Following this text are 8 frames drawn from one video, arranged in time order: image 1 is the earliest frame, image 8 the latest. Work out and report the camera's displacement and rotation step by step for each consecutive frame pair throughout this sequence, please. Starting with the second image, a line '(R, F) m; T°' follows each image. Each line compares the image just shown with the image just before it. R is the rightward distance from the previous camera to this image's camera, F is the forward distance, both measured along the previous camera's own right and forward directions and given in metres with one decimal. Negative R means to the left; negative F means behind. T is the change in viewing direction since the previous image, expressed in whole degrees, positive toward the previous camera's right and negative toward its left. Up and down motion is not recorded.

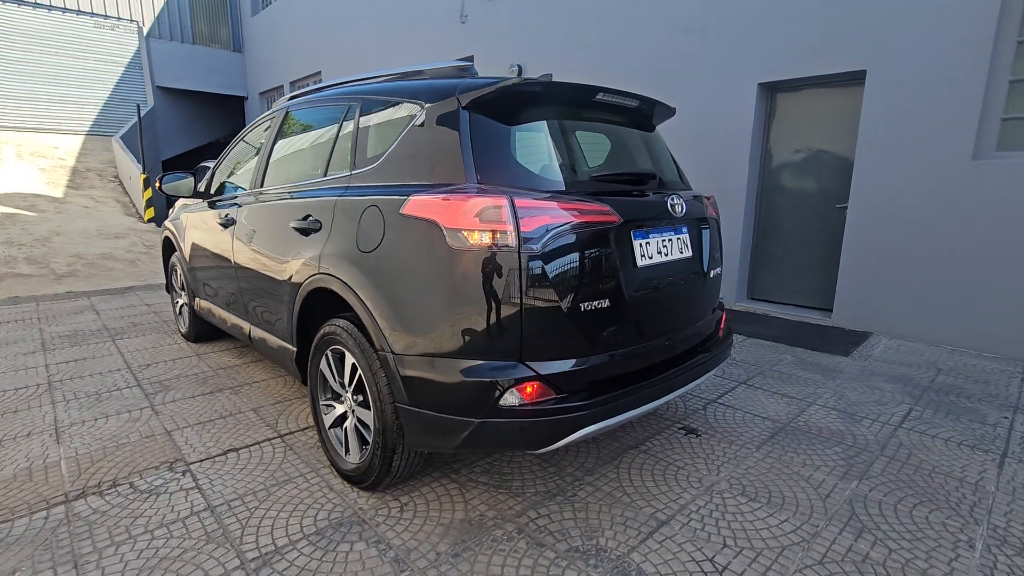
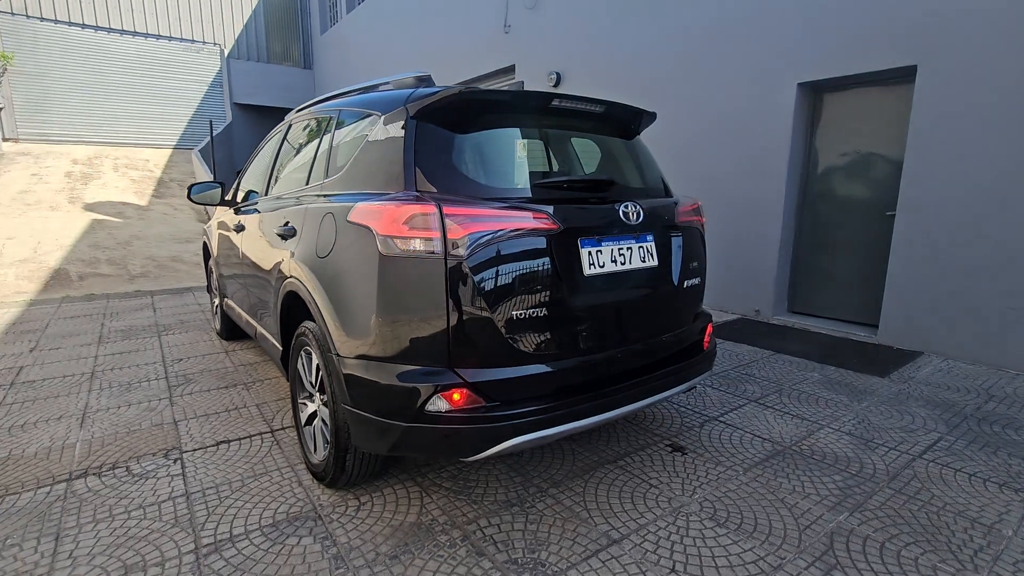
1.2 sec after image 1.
(+0.5, 0.0) m; -7°
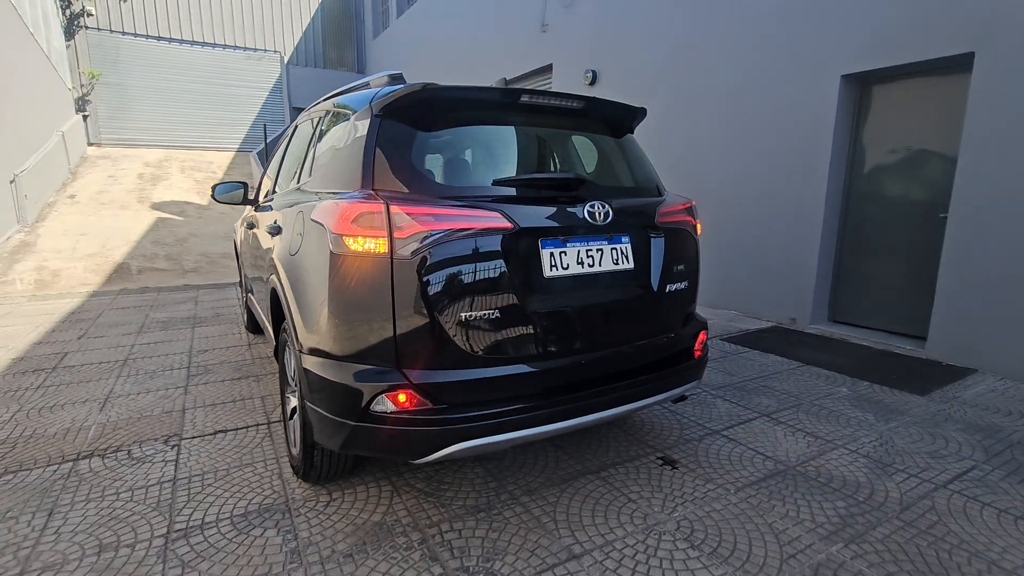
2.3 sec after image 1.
(+0.4, +0.1) m; -6°
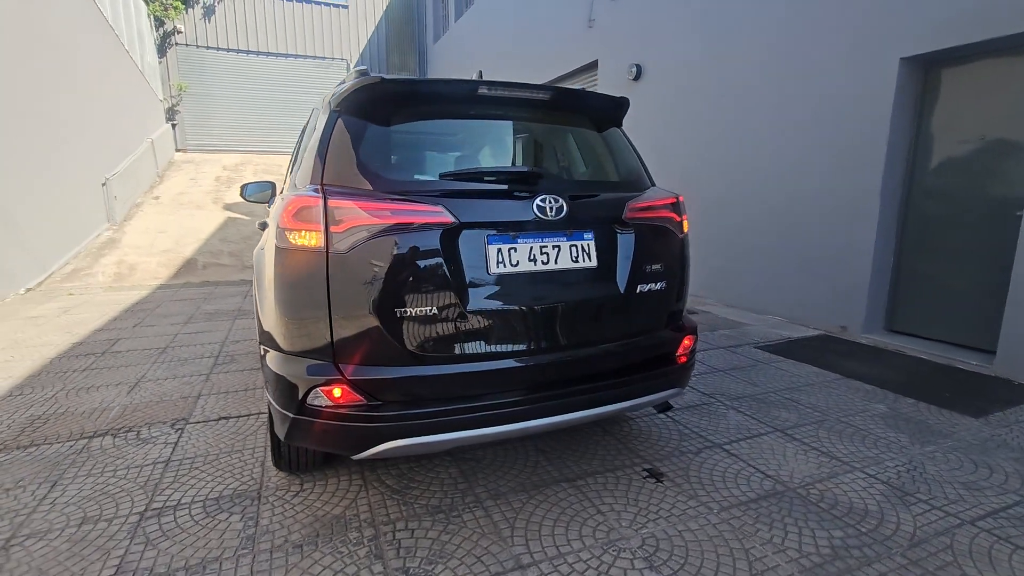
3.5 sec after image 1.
(+0.4, +0.1) m; -7°
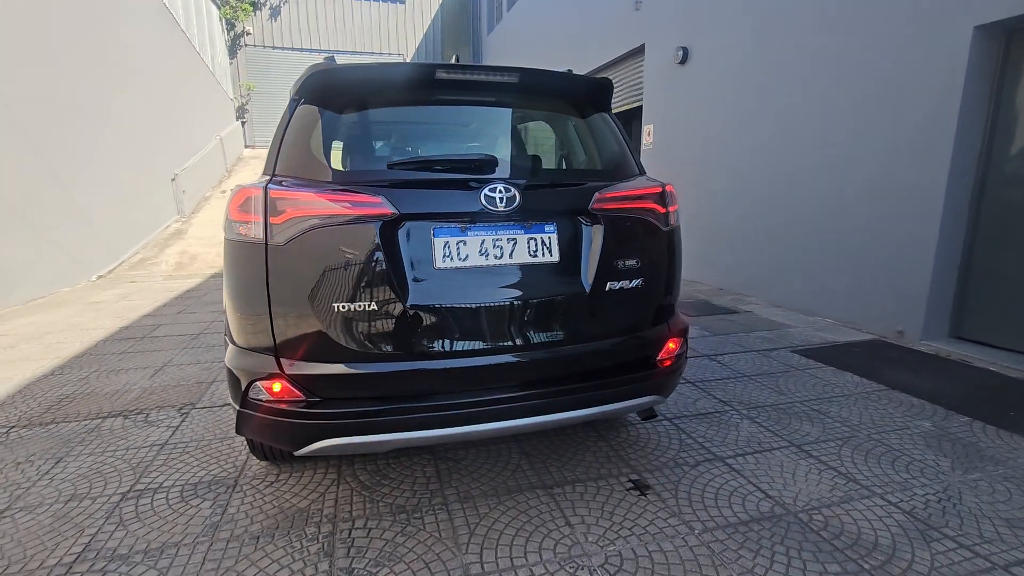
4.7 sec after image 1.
(+0.4, +0.1) m; -7°
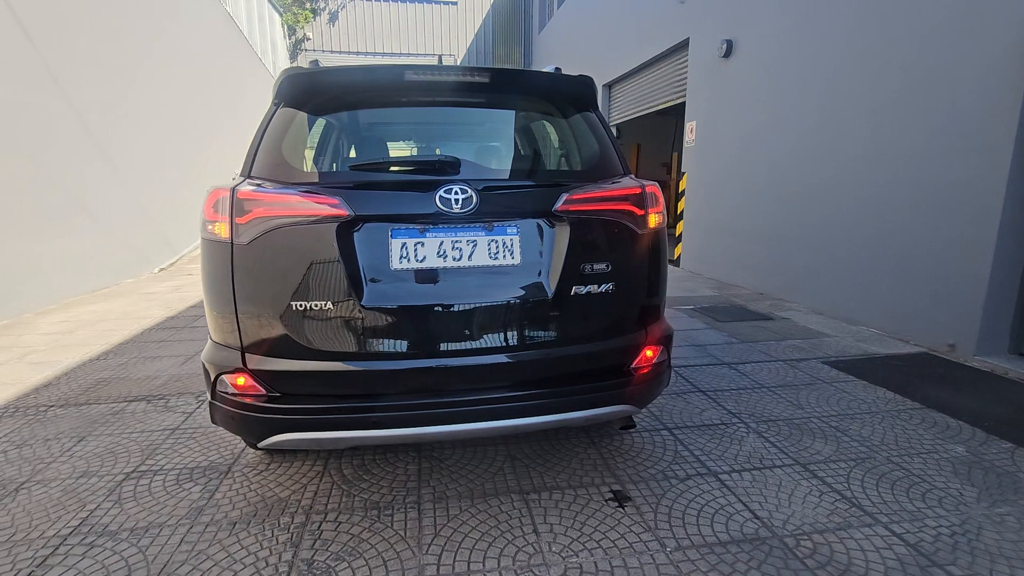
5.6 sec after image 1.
(+0.3, 0.0) m; -6°
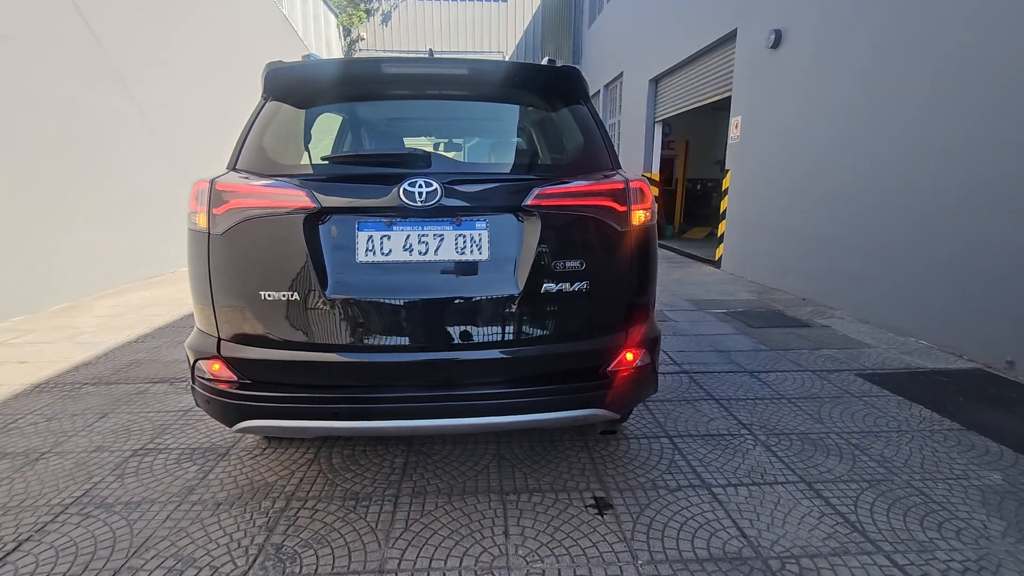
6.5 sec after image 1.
(+0.3, +0.1) m; -6°
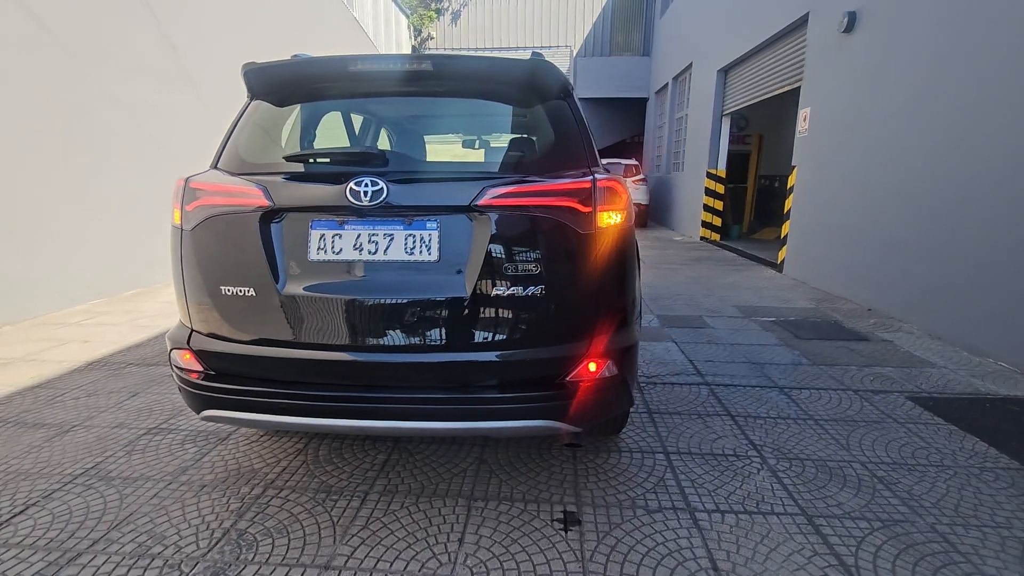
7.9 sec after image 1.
(+0.4, +0.1) m; -8°
